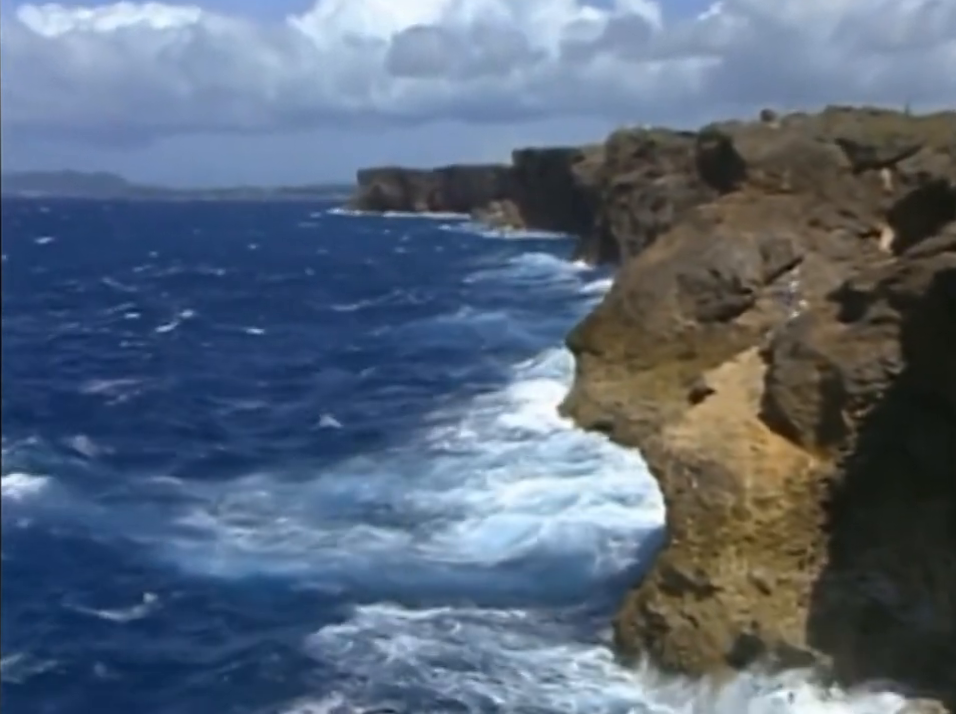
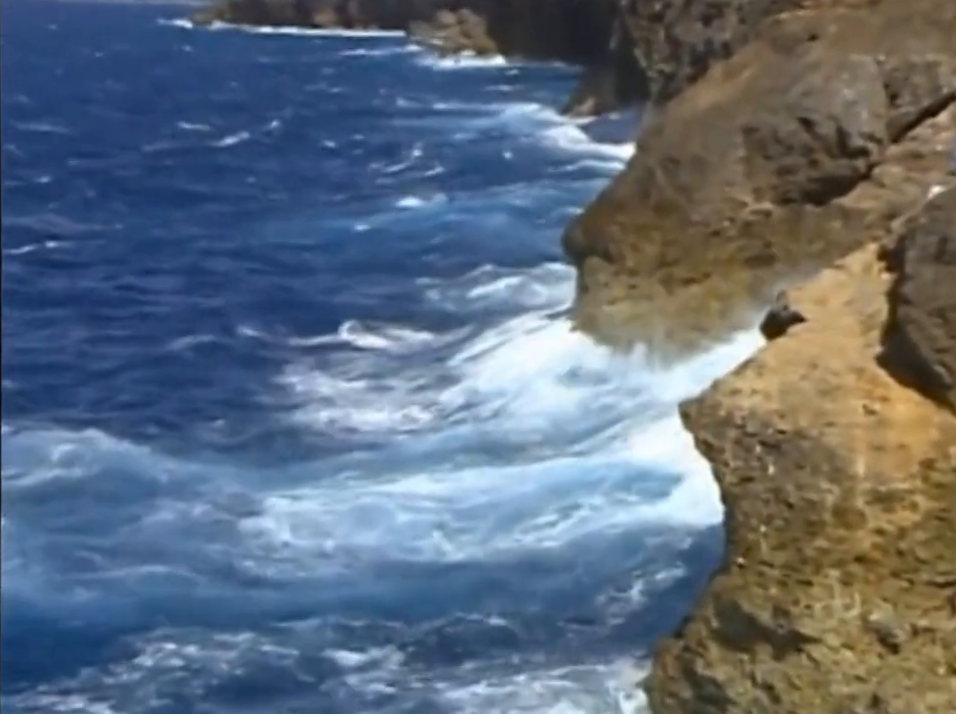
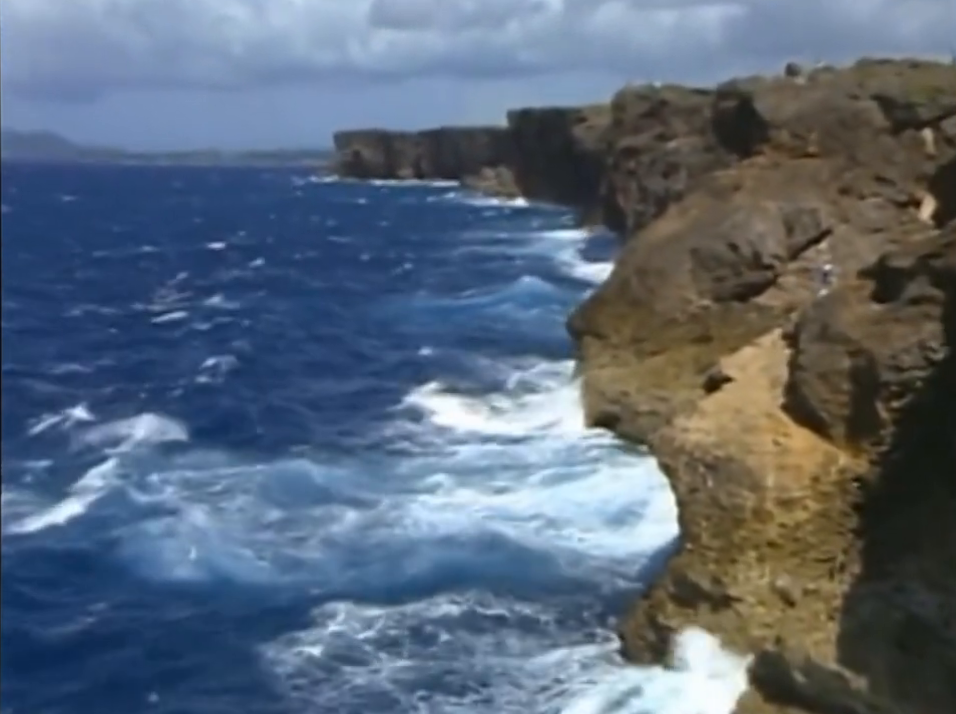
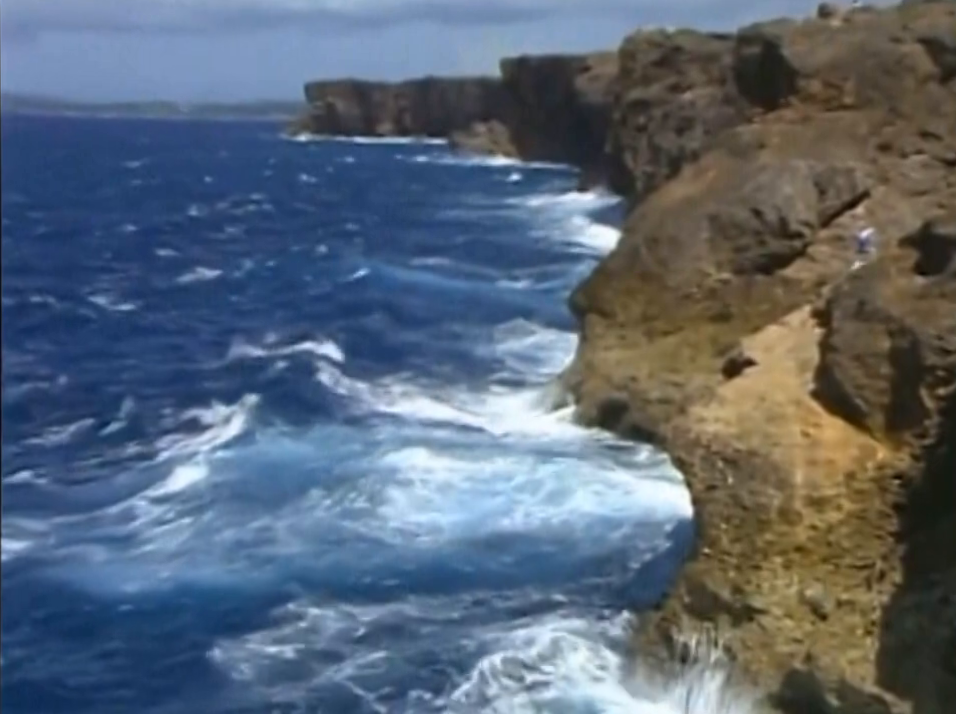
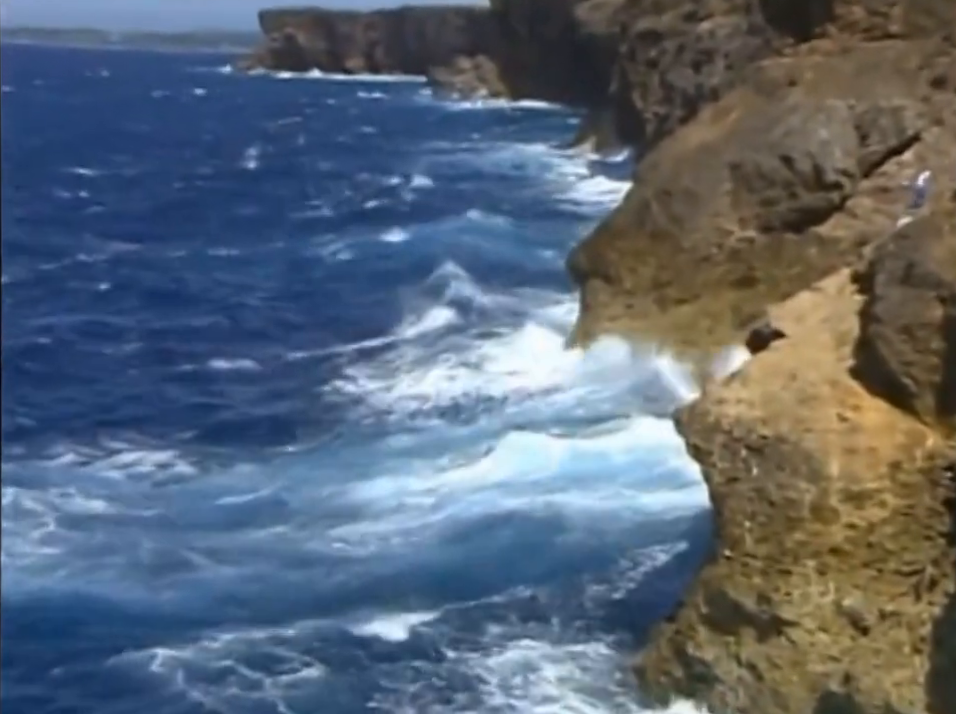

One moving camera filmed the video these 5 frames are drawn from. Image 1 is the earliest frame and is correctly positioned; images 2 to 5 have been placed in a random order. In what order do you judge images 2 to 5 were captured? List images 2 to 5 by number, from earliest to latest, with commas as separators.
3, 4, 5, 2
